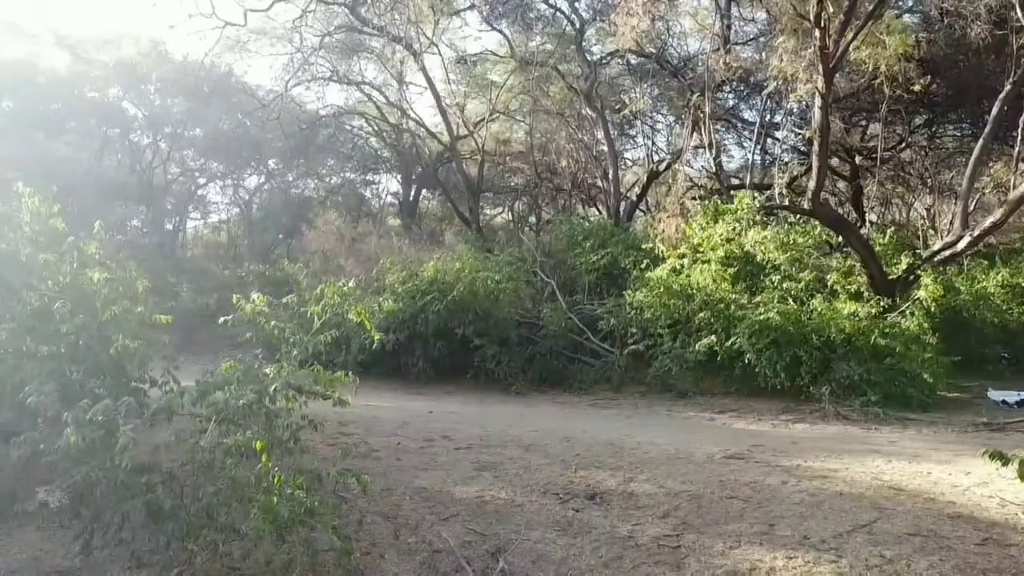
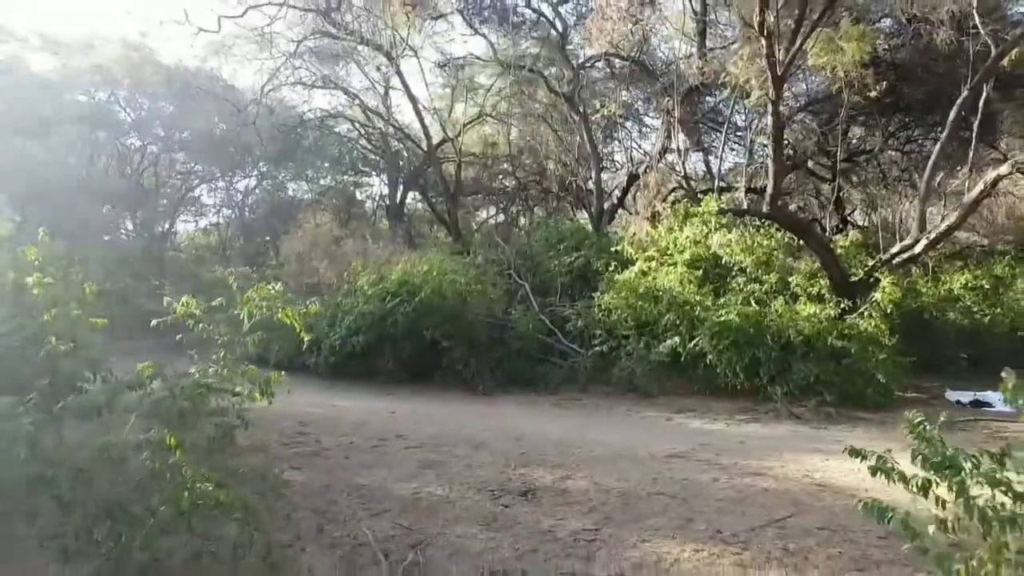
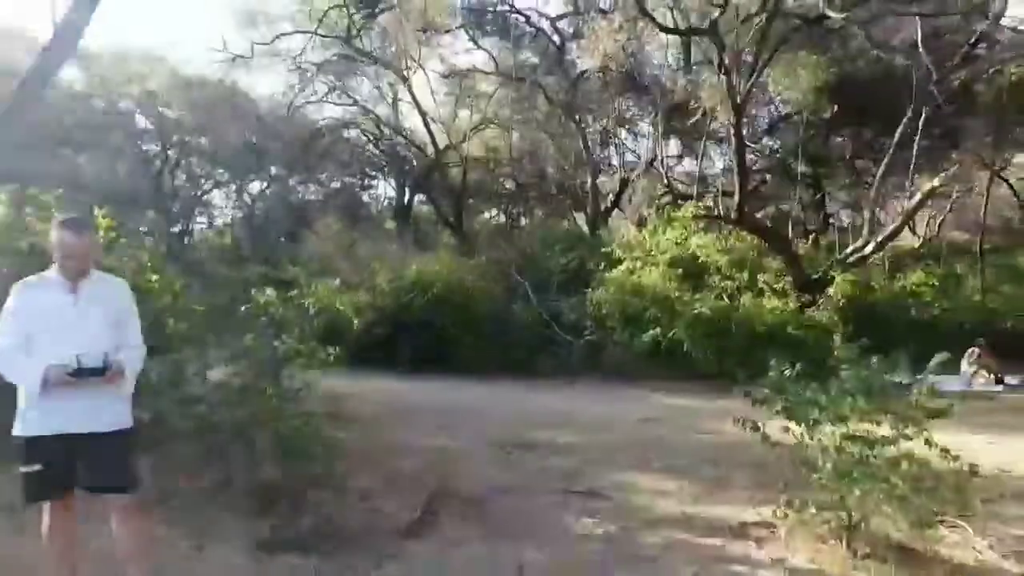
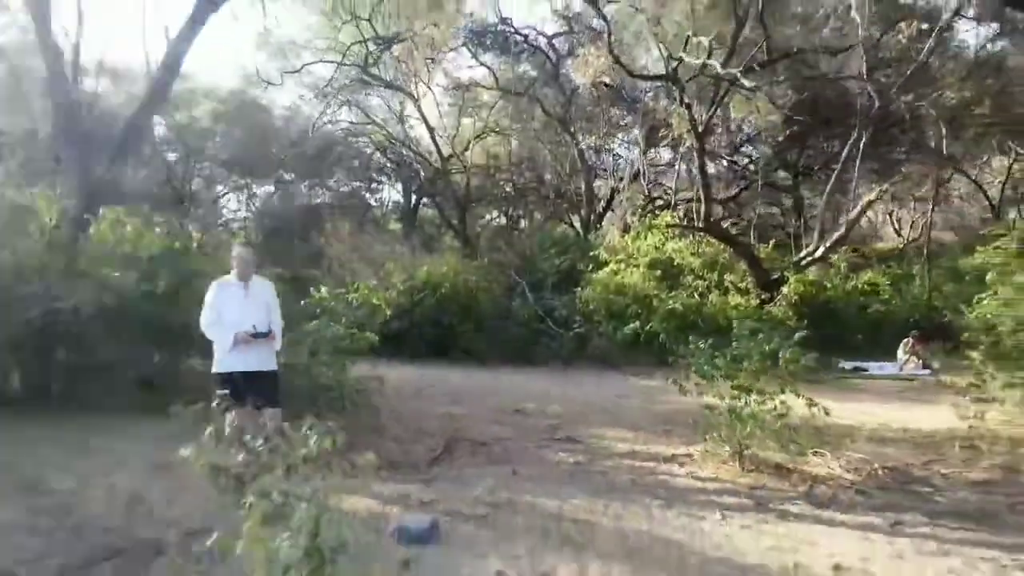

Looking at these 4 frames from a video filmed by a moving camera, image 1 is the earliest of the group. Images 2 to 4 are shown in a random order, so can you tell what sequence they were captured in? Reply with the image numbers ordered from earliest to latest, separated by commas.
2, 3, 4
